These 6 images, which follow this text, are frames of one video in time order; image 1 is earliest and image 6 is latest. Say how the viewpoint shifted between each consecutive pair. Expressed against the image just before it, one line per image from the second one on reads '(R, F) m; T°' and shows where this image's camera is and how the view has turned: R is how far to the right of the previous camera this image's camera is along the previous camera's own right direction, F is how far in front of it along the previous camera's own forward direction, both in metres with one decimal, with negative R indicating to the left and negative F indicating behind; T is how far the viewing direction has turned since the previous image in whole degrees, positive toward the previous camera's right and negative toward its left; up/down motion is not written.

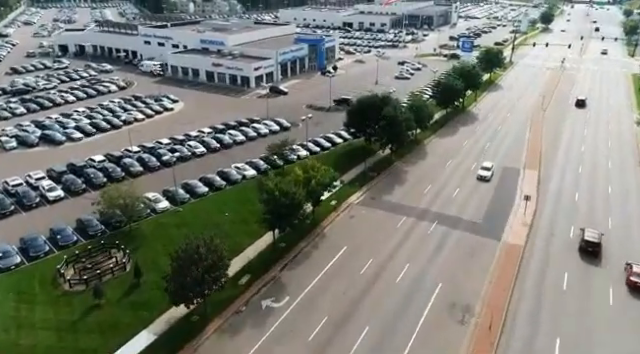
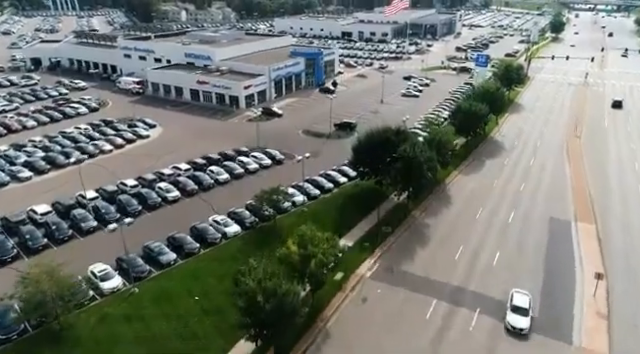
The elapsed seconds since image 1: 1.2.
(-0.2, +8.8) m; 0°
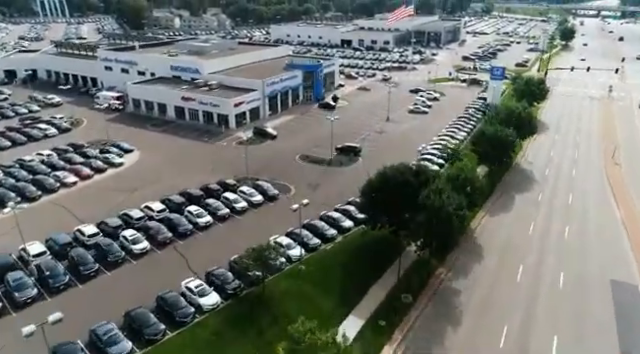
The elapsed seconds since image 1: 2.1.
(-0.2, +7.2) m; 0°
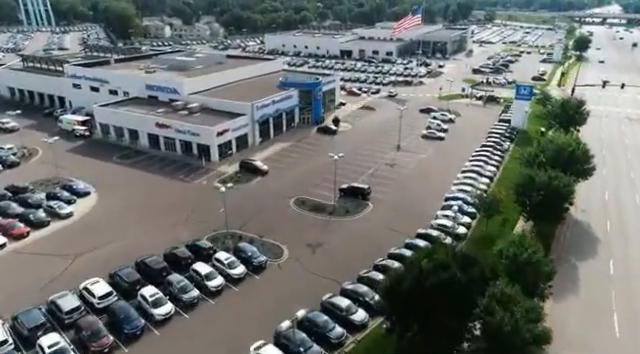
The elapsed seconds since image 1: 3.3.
(-0.2, +9.6) m; 0°
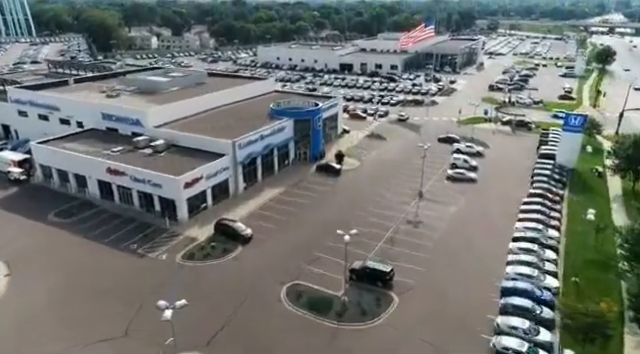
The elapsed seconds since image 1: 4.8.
(-0.4, +12.0) m; 0°
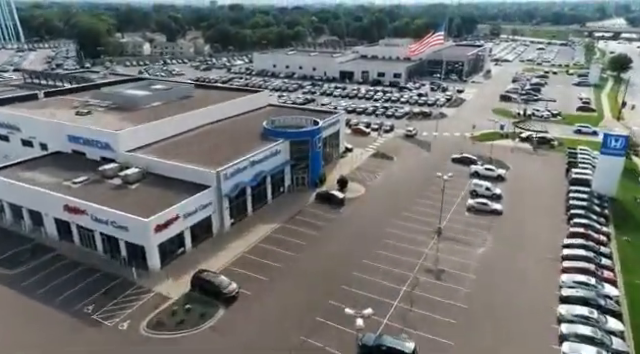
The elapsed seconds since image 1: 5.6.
(-0.2, +6.7) m; 0°
